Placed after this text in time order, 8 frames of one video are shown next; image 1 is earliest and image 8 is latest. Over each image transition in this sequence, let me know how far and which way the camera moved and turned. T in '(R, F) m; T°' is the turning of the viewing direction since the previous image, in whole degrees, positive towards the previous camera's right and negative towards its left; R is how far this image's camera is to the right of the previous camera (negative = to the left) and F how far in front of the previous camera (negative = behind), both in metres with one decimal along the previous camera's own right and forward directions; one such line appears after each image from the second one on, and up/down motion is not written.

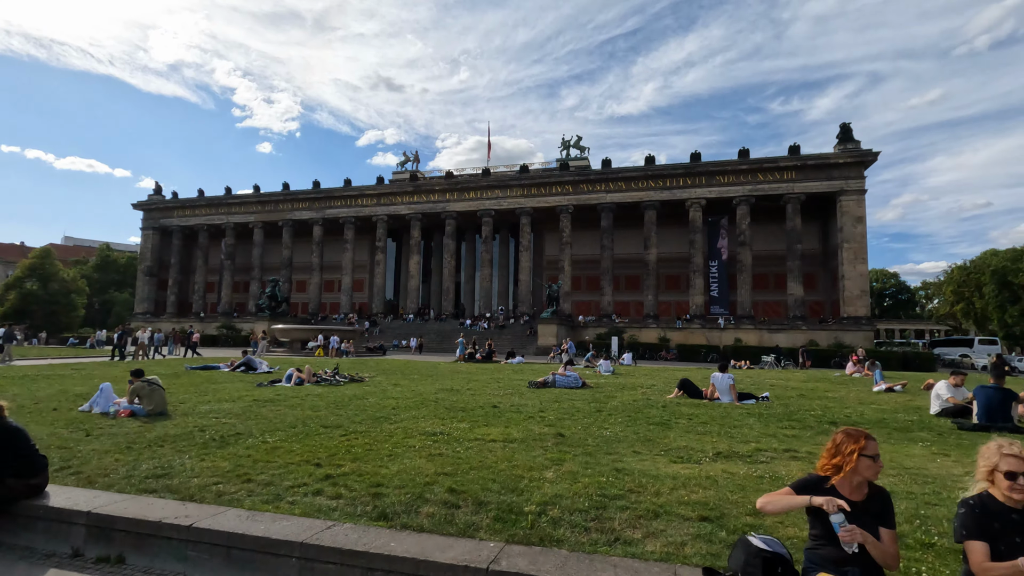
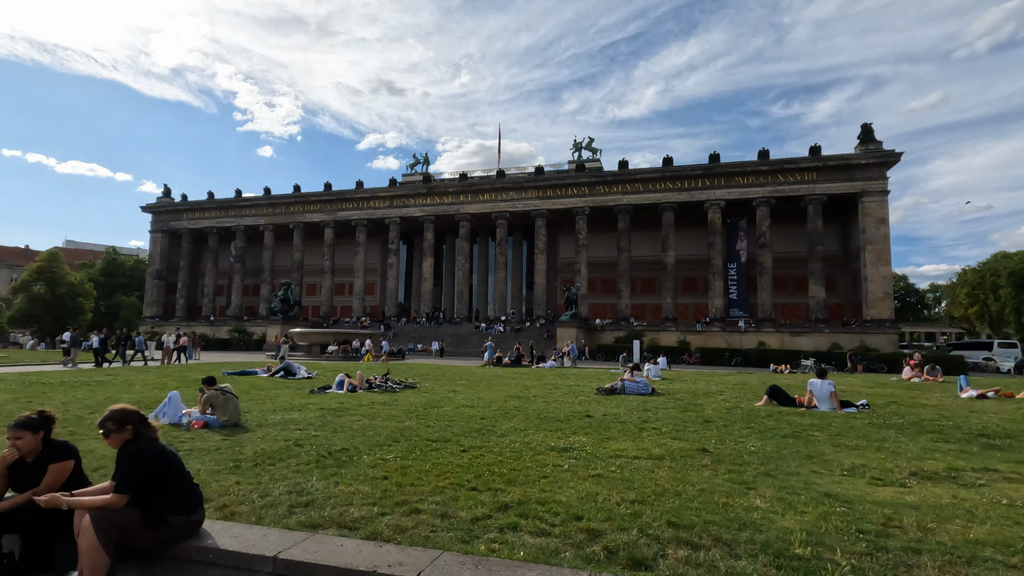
(-1.8, +0.8) m; 0°
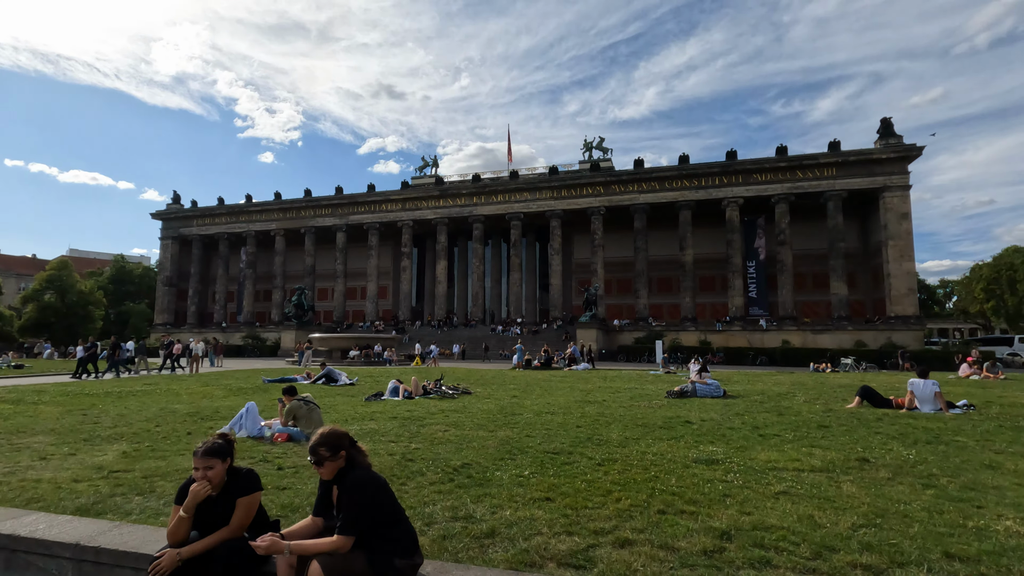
(-1.6, +0.6) m; 0°
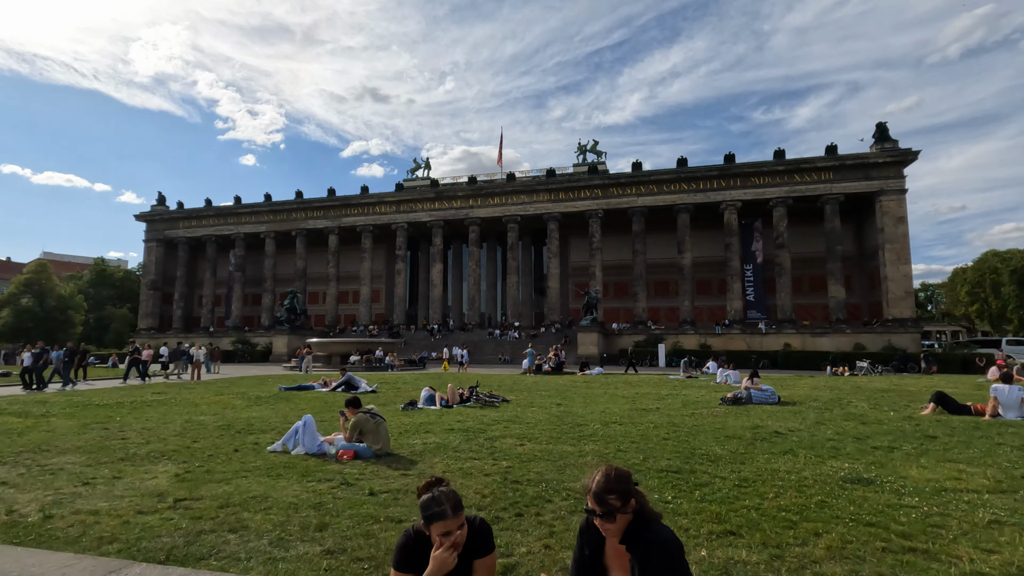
(-1.5, +0.8) m; +2°
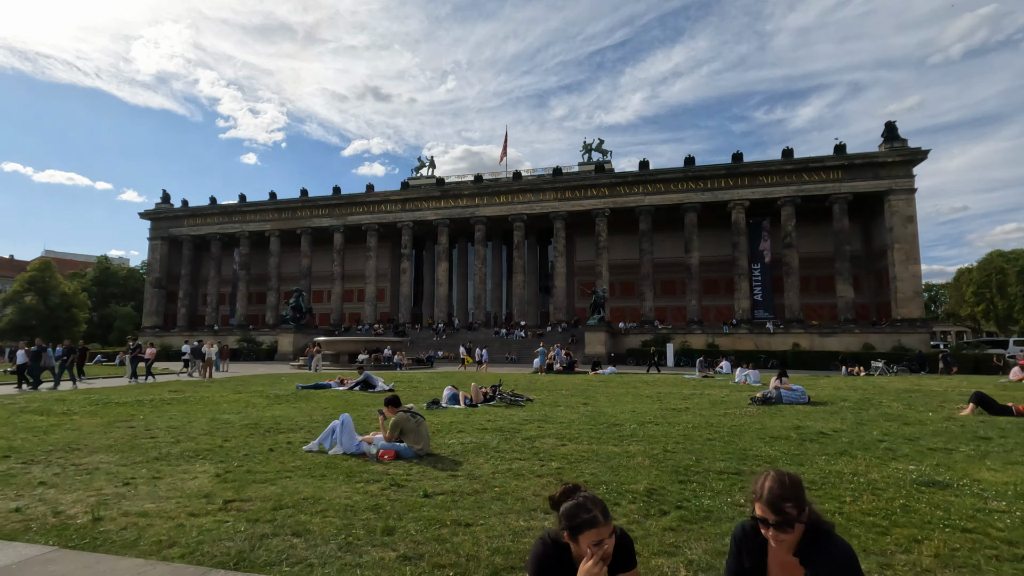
(-0.6, +0.2) m; 0°
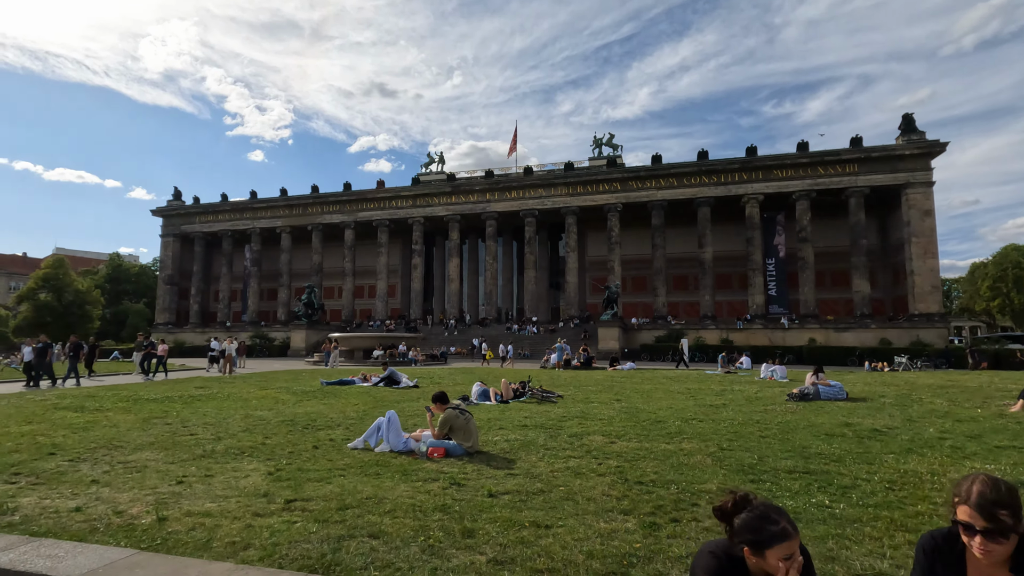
(-0.6, +0.2) m; -1°
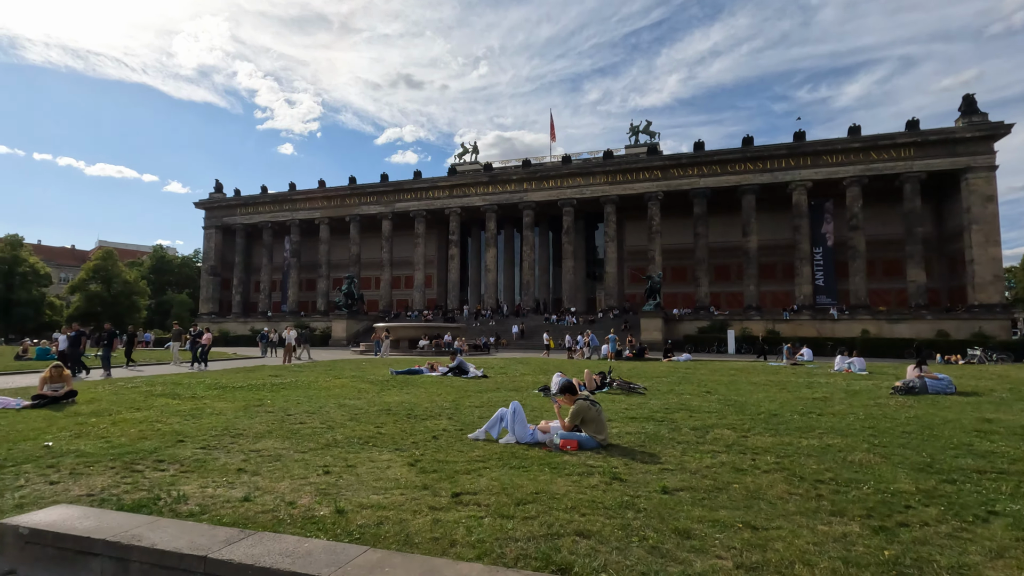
(-1.4, +0.3) m; -3°
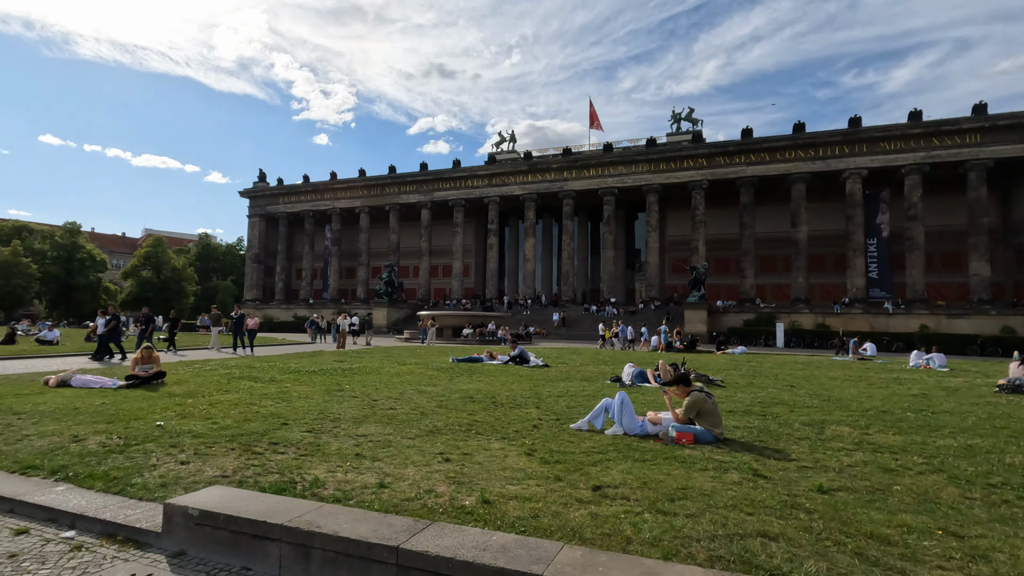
(-1.0, +0.3) m; -3°
